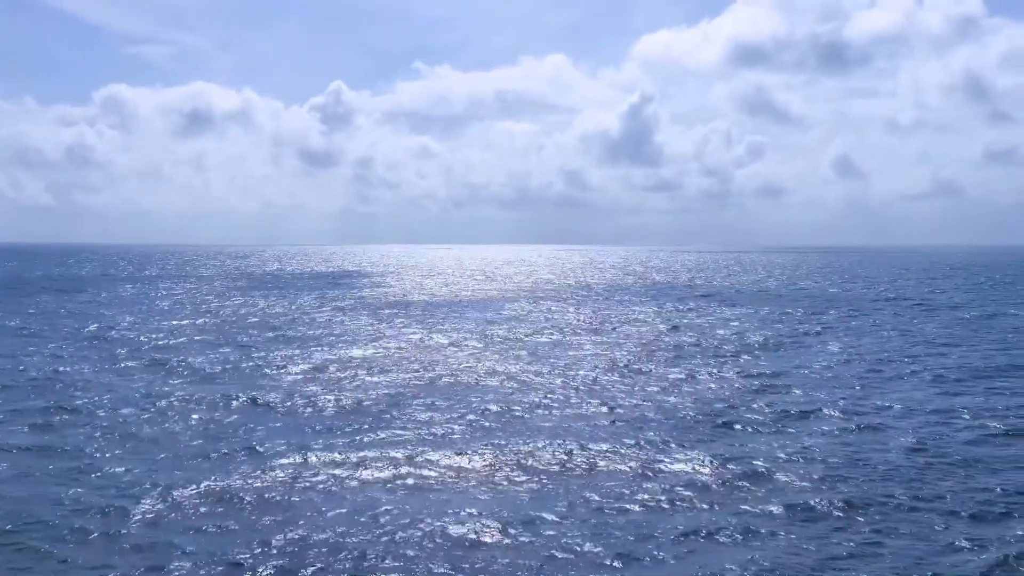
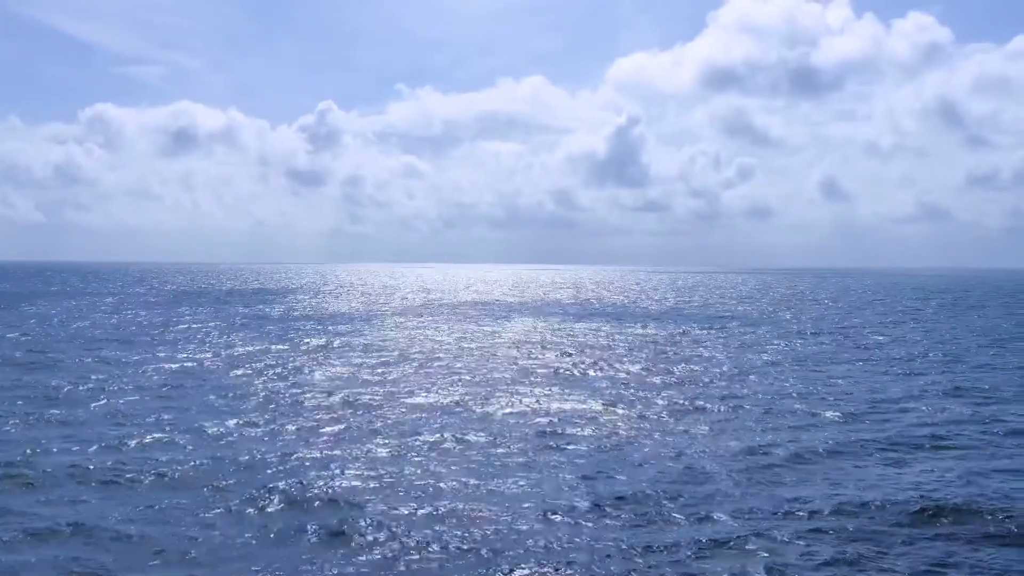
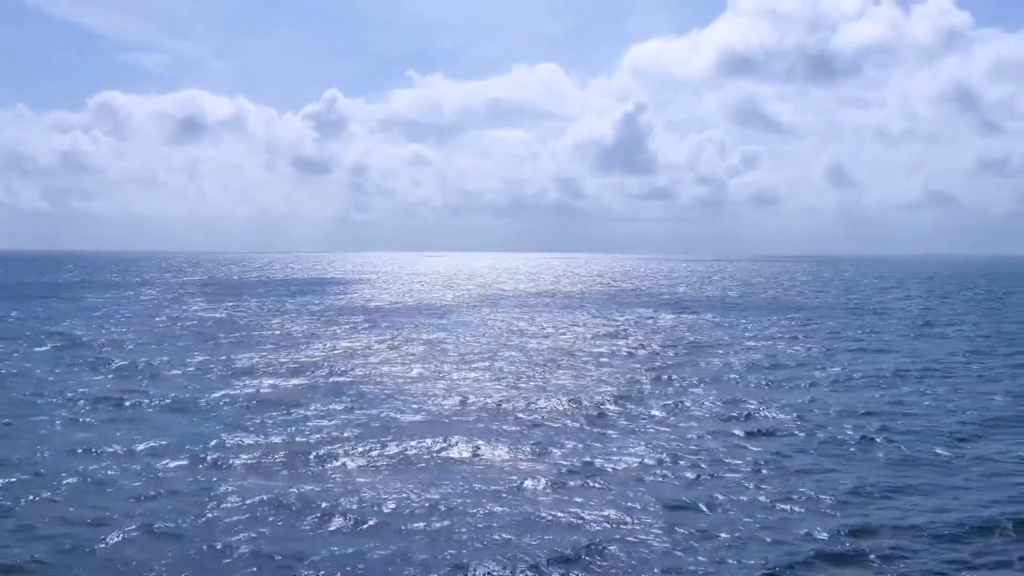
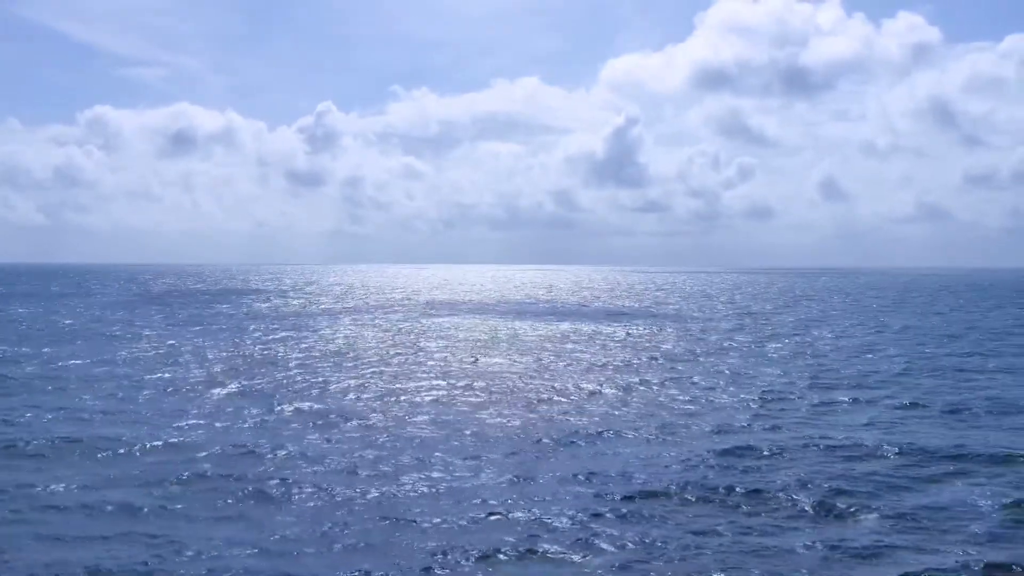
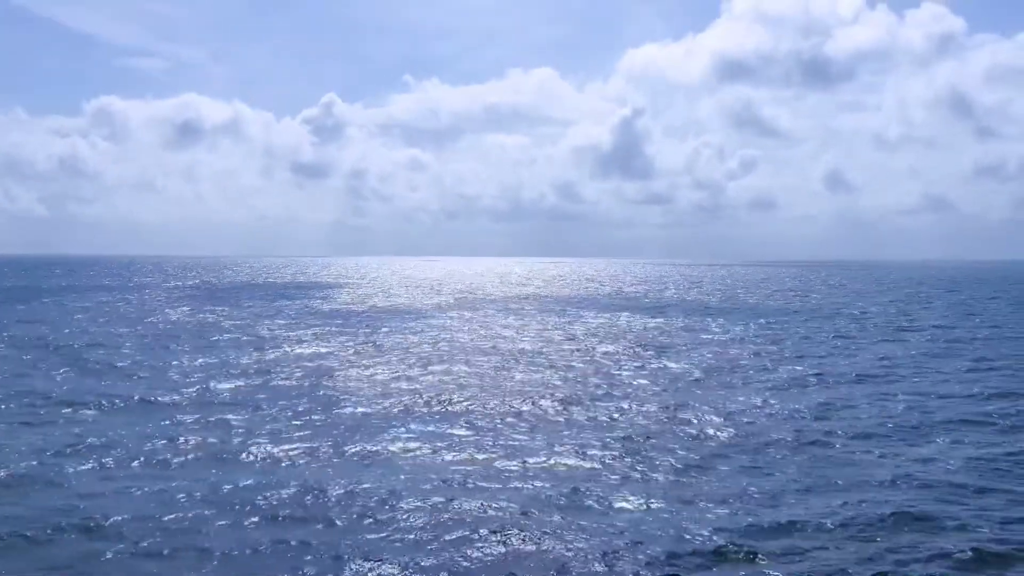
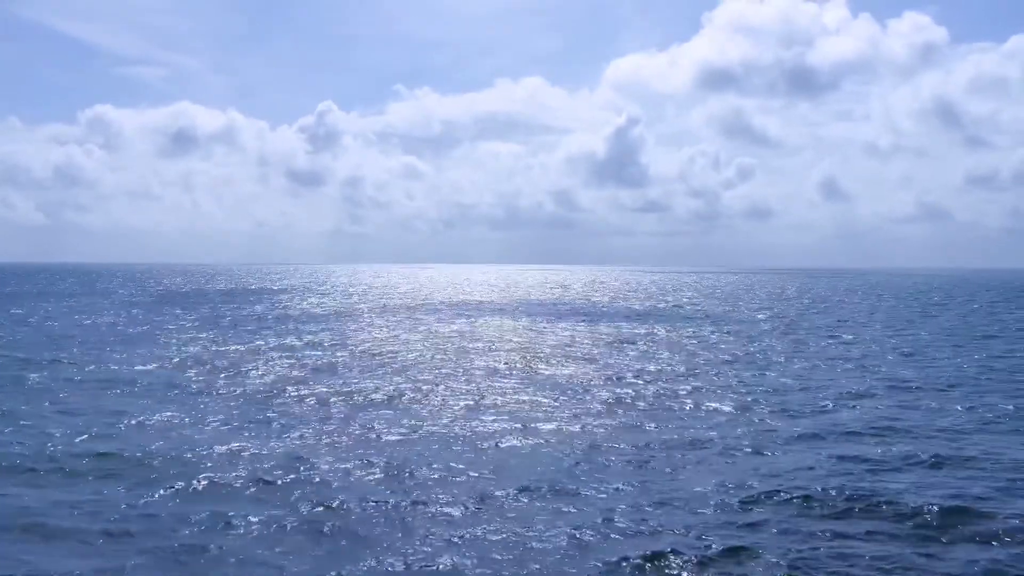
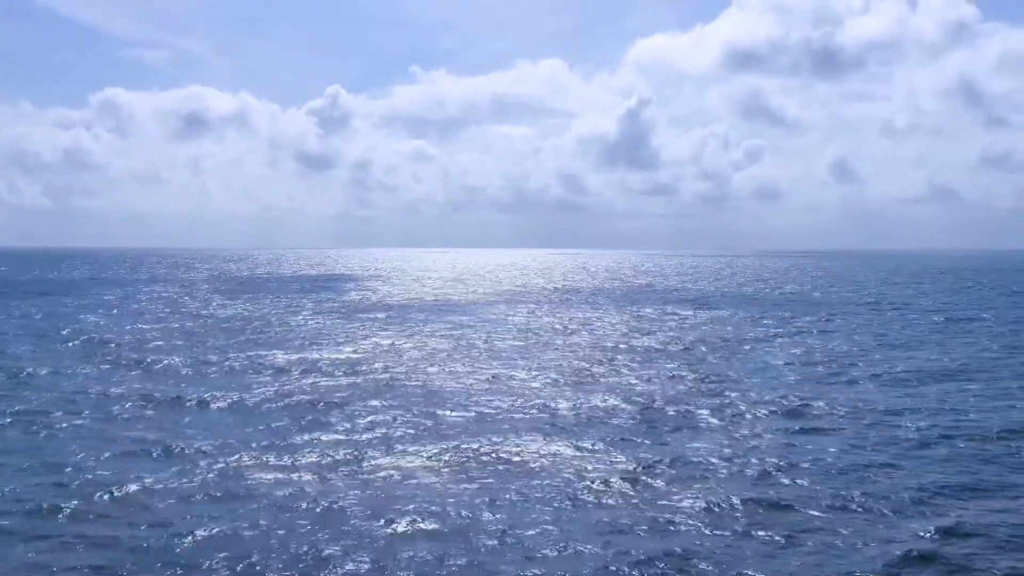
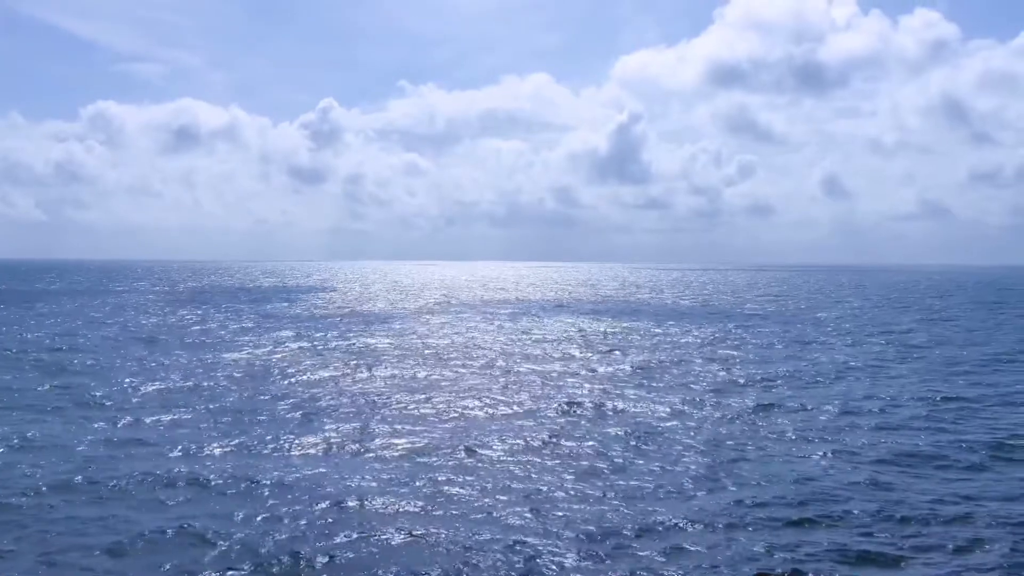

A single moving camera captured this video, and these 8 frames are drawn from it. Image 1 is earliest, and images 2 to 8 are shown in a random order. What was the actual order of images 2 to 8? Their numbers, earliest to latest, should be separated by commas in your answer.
7, 3, 5, 8, 2, 6, 4
